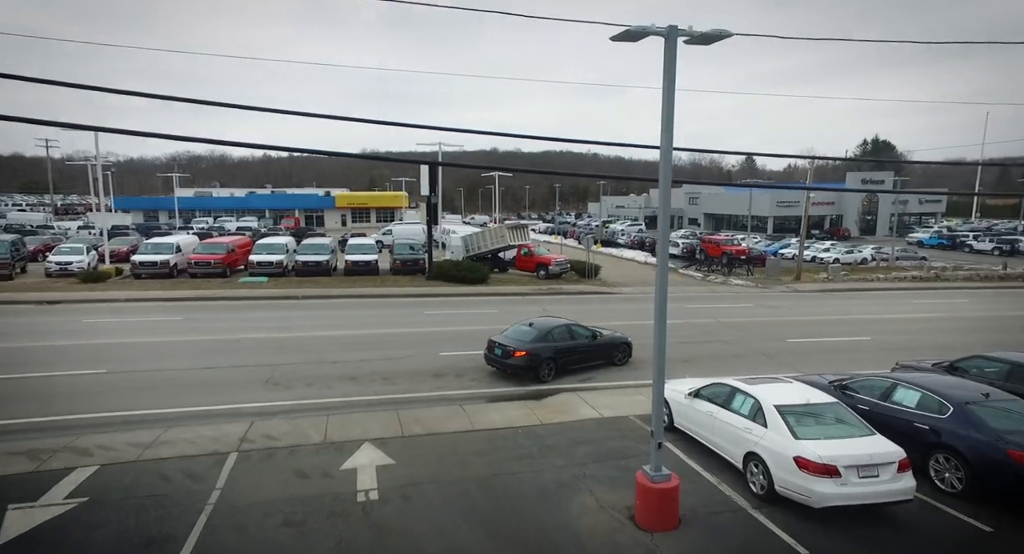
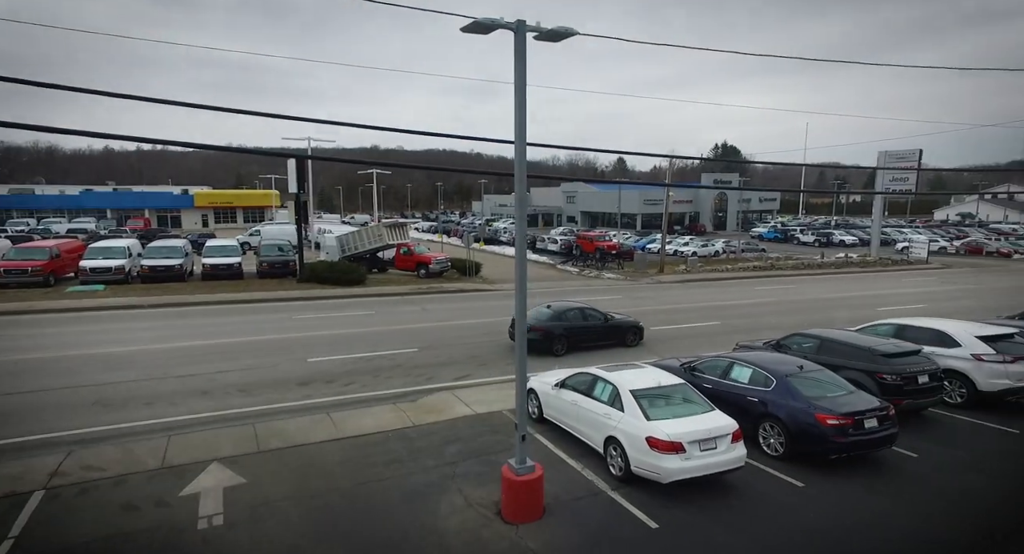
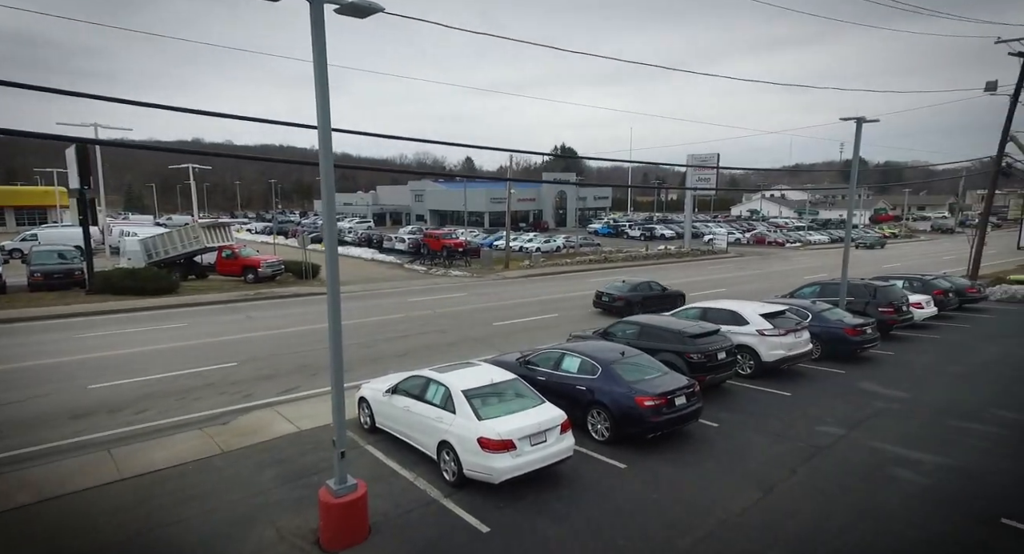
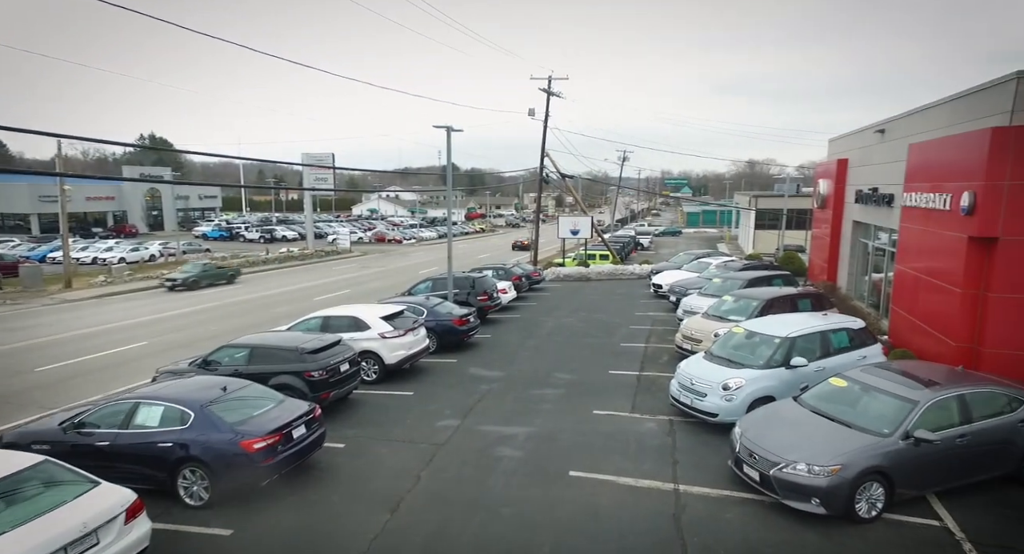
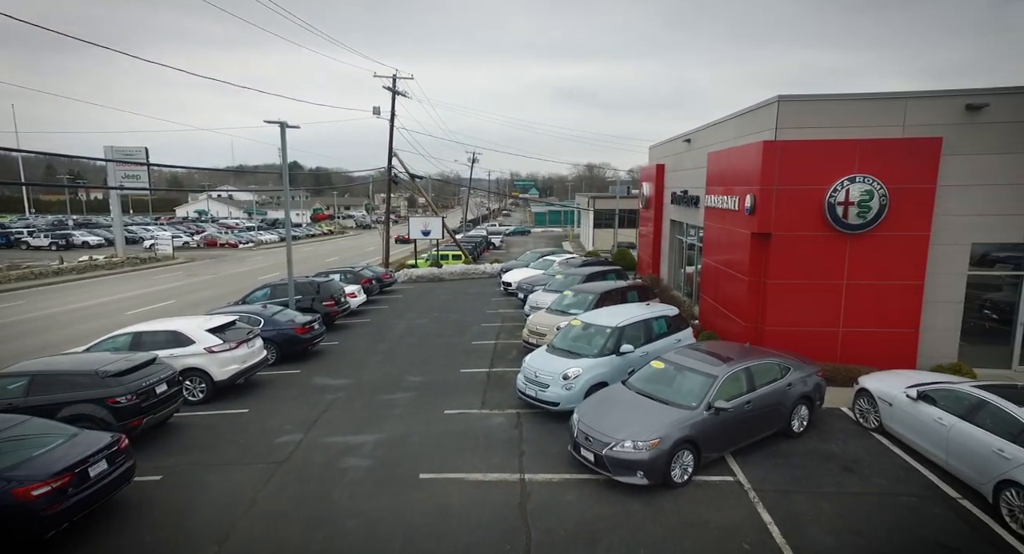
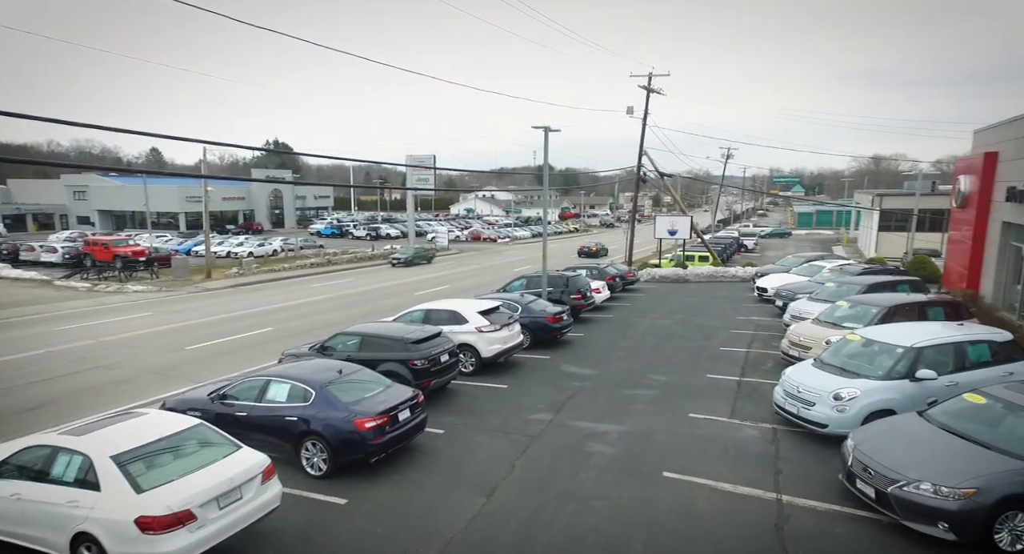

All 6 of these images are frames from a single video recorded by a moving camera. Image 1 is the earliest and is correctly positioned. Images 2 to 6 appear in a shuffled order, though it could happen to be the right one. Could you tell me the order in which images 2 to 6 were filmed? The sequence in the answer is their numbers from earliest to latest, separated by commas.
2, 3, 6, 4, 5
